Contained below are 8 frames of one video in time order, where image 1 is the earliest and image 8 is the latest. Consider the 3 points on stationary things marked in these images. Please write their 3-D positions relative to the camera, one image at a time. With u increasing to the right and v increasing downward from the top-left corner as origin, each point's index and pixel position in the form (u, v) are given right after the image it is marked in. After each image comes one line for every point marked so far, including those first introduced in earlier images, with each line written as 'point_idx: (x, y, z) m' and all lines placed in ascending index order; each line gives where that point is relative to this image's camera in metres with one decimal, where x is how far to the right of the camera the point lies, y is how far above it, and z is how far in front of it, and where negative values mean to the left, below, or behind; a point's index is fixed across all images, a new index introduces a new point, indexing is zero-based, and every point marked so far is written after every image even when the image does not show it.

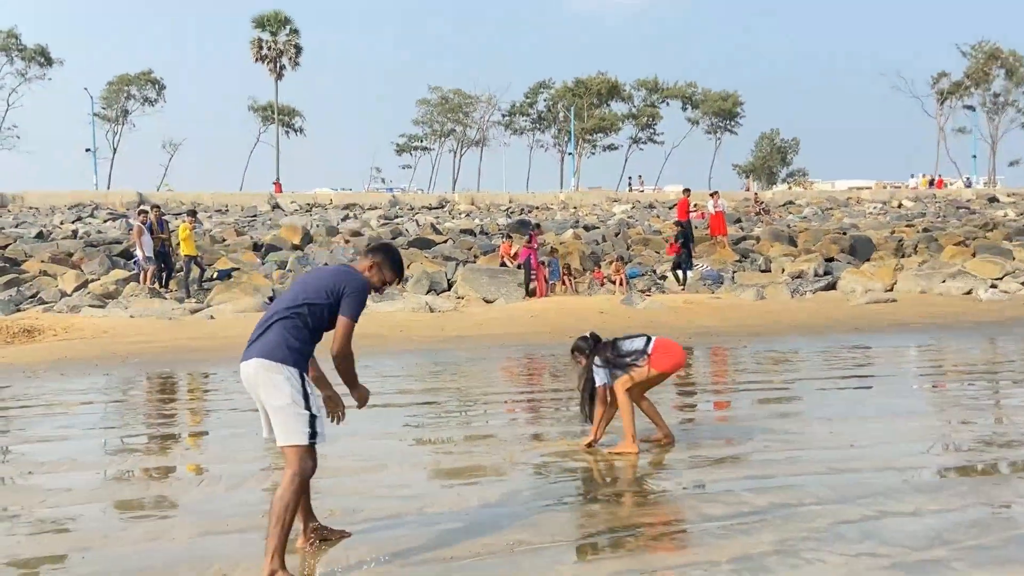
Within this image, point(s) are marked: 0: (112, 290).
0: (-7.7, 0.0, +15.9) m
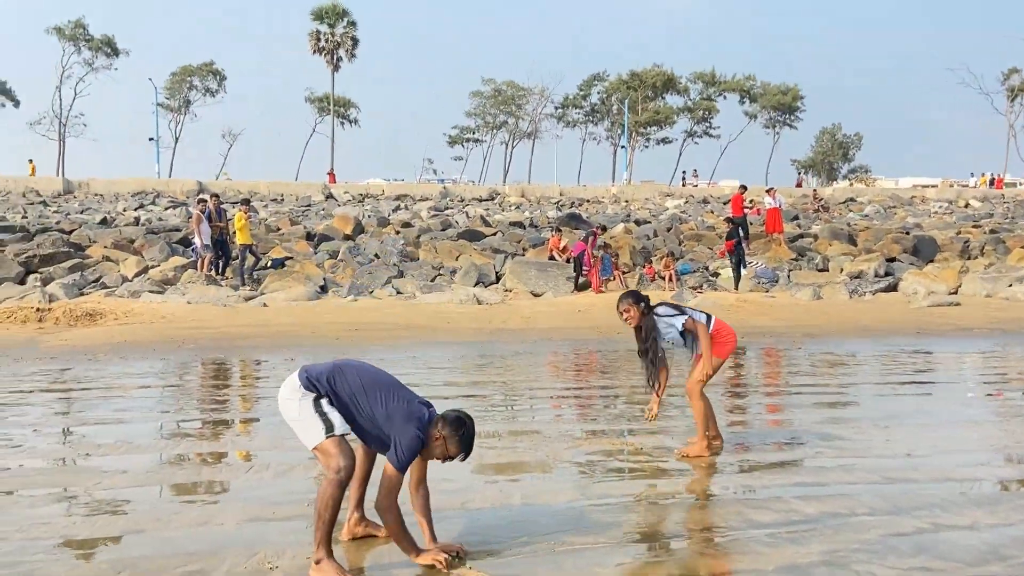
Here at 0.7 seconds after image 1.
0: (-6.8, +0.2, +16.3) m
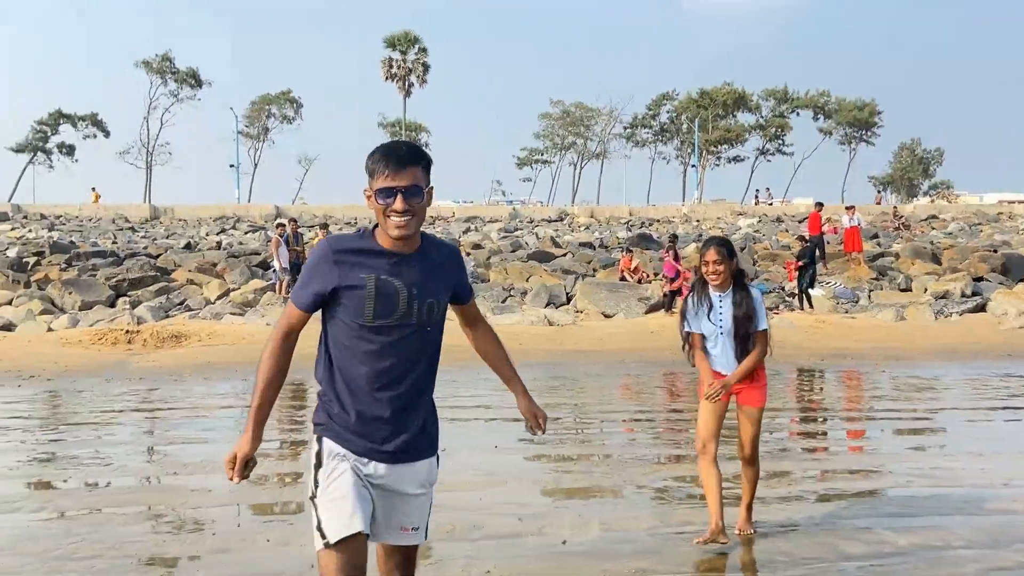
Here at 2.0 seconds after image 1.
0: (-5.3, -0.2, +16.8) m
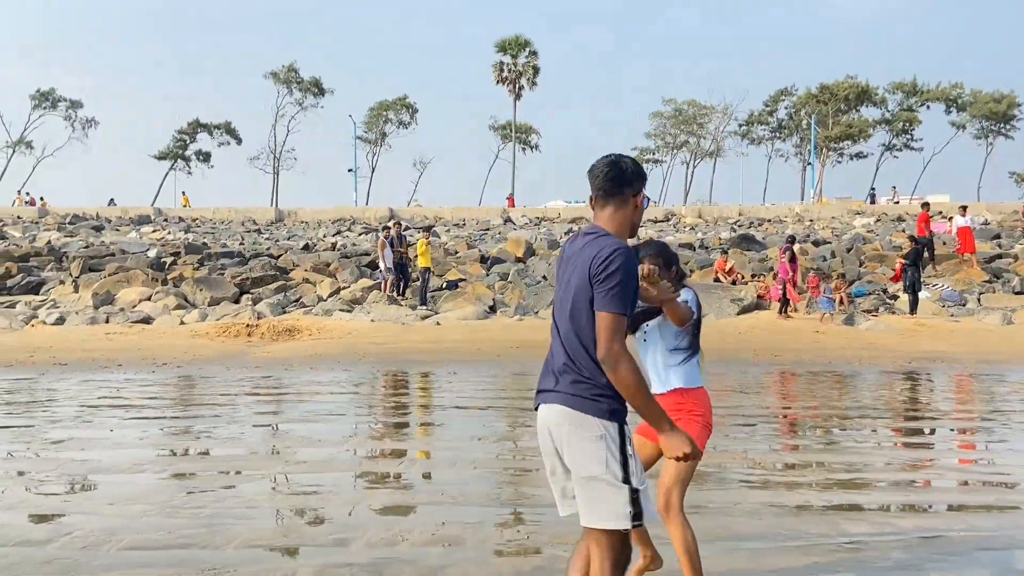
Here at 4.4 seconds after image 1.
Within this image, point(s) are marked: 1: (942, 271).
0: (-3.4, -0.2, +18.0) m
1: (+10.3, +0.4, +19.5) m
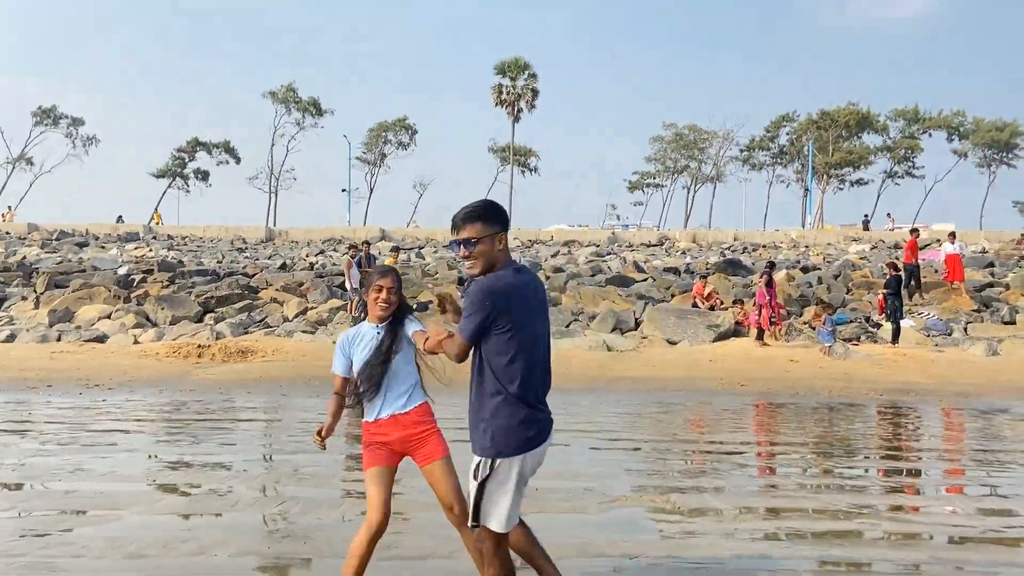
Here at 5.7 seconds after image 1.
0: (-4.0, -0.6, +17.4) m
1: (+9.7, -0.3, +18.9) m
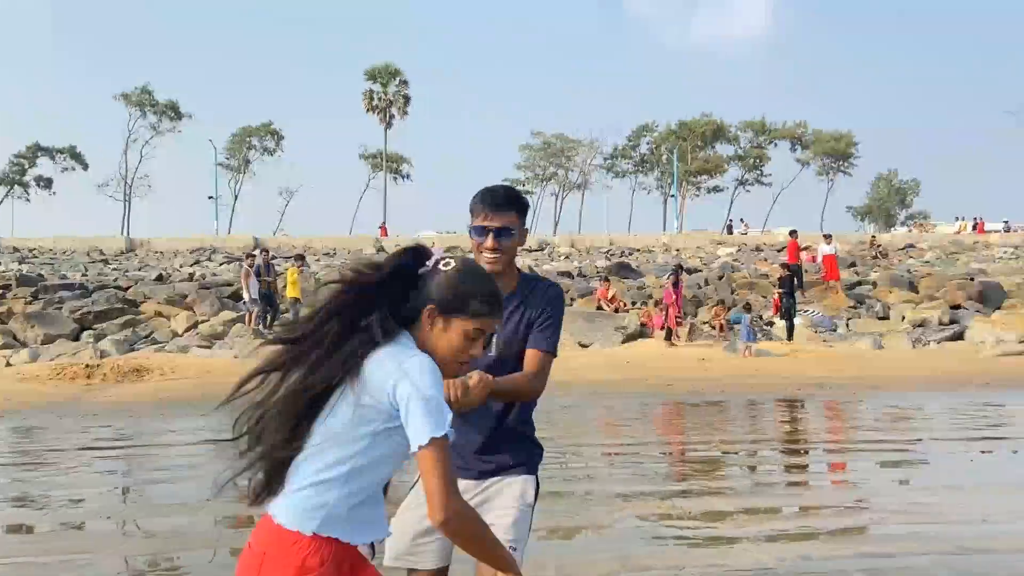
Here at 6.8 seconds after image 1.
0: (-5.8, -0.9, +16.4) m
1: (+7.4, -0.3, +20.1) m
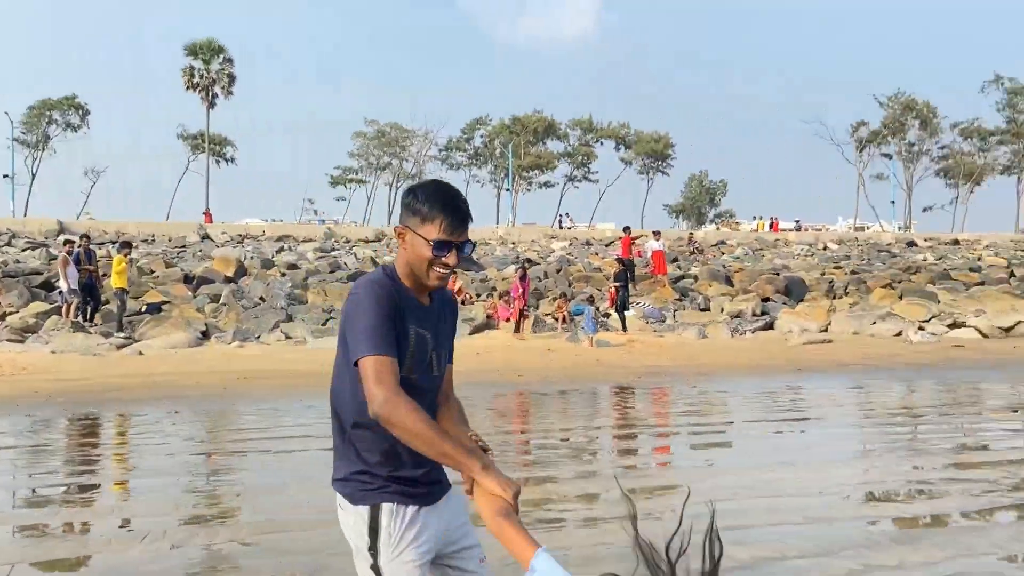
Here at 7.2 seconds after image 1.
0: (-8.8, -0.6, +15.0) m
1: (+3.4, -0.1, +21.3) m
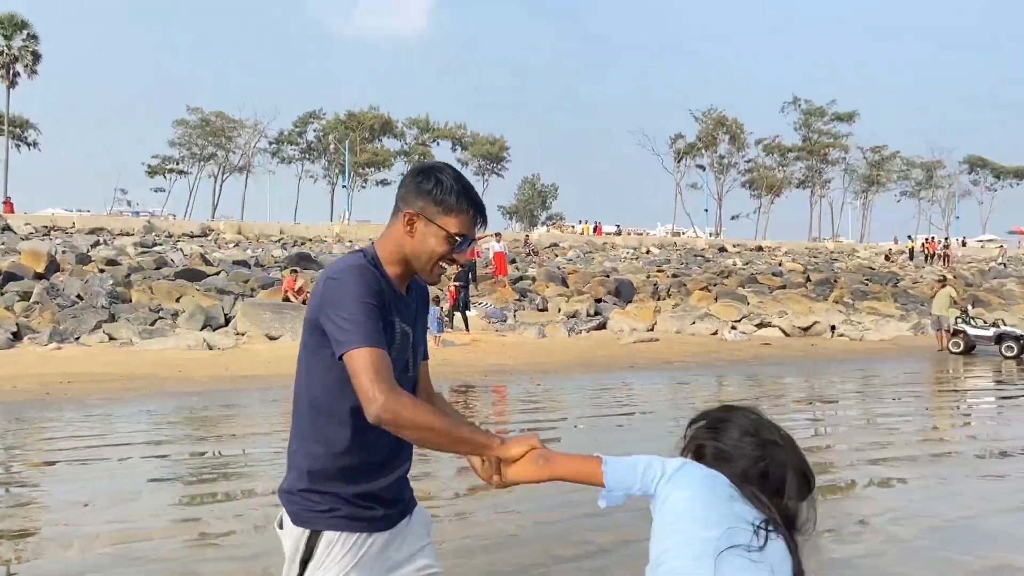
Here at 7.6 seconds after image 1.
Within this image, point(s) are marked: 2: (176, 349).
0: (-11.4, -0.5, +13.0) m
1: (-0.8, -0.1, +21.8) m
2: (-5.8, -1.0, +13.9) m
